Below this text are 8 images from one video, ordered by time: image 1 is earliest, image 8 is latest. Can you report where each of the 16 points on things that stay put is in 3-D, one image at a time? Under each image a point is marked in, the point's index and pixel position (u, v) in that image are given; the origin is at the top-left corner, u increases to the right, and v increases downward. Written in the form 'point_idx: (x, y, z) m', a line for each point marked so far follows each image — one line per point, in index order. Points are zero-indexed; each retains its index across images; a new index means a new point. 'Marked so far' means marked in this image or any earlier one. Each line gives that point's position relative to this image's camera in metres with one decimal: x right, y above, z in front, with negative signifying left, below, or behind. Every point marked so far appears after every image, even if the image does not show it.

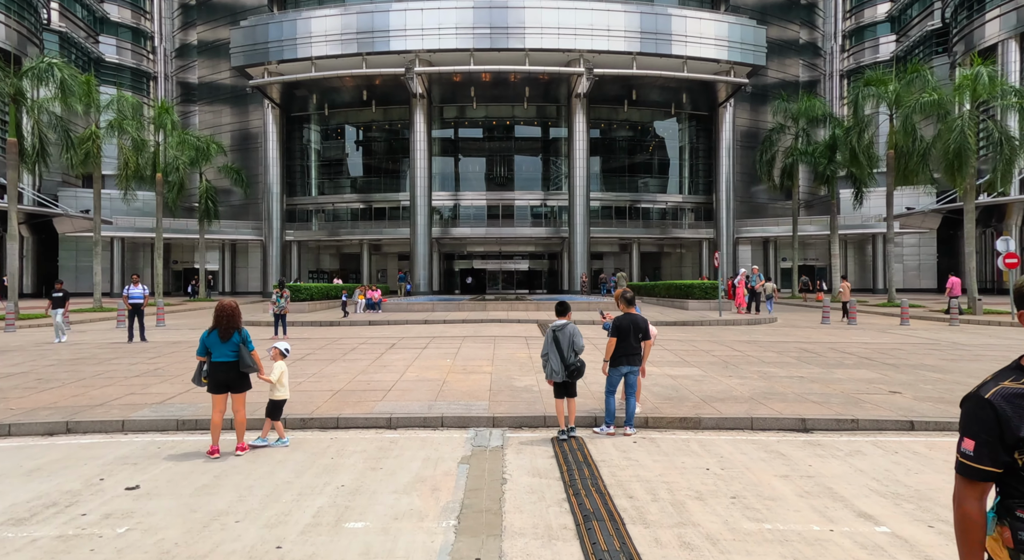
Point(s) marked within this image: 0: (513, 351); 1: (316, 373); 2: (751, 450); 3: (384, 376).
0: (+0.1, -1.4, +11.1) m
1: (-3.2, -1.5, +9.0) m
2: (+2.5, -1.8, +5.7) m
3: (-2.0, -1.5, +8.8) m
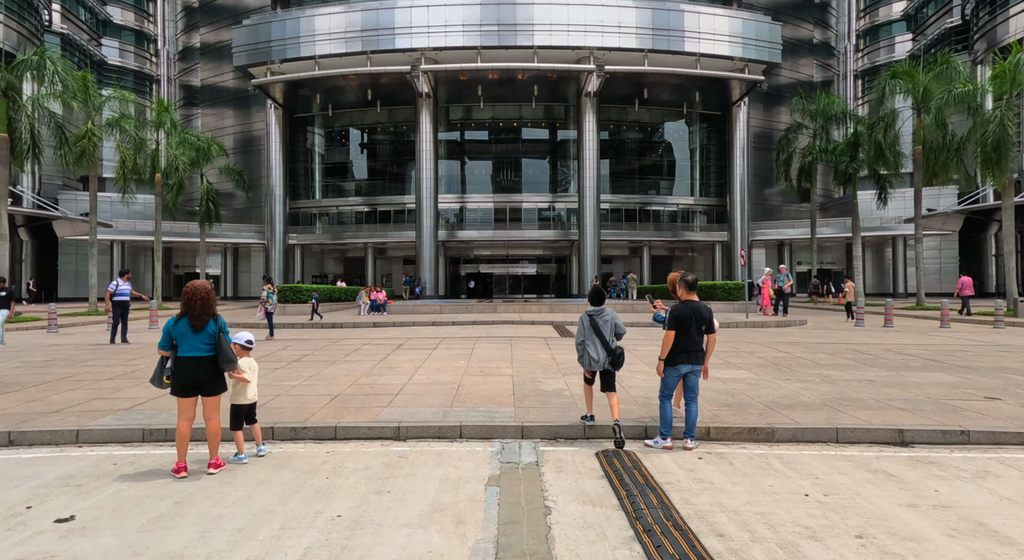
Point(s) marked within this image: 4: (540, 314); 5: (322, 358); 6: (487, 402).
0: (+0.4, -1.3, +9.9) m
1: (-2.9, -1.4, +7.9) m
2: (+2.8, -1.6, +4.6) m
3: (-1.7, -1.4, +7.7) m
4: (+1.0, -1.2, +19.5) m
5: (-3.2, -1.3, +9.4) m
6: (-0.3, -1.4, +6.5) m
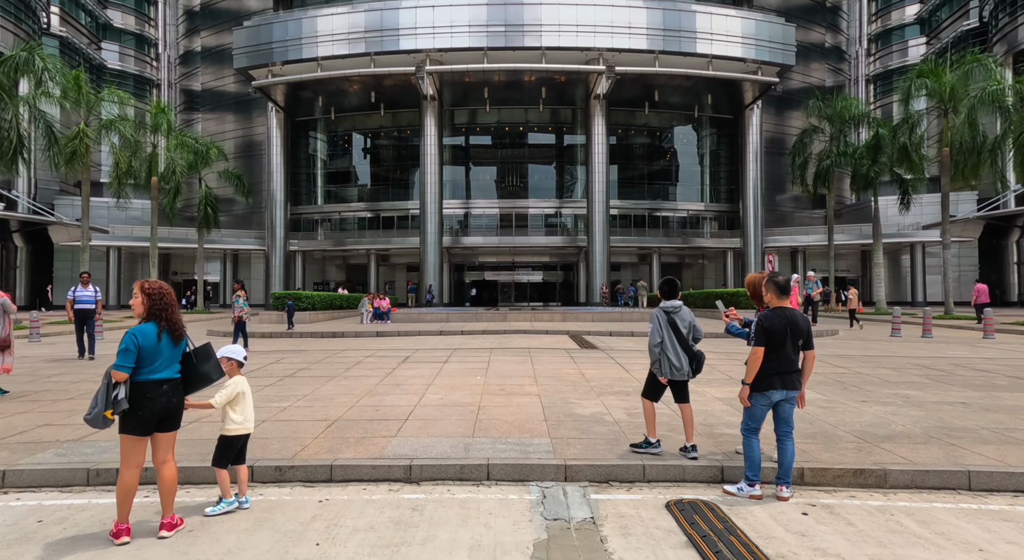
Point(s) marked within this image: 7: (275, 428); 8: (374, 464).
0: (+0.8, -1.4, +8.8) m
1: (-2.5, -1.4, +6.8) m
2: (+3.1, -1.6, +3.4) m
3: (-1.4, -1.4, +6.6) m
4: (+1.4, -1.5, +18.4) m
5: (-2.9, -1.4, +8.3) m
6: (0.0, -1.5, +5.3) m
7: (-2.3, -1.5, +5.4) m
8: (-1.1, -1.5, +4.4) m
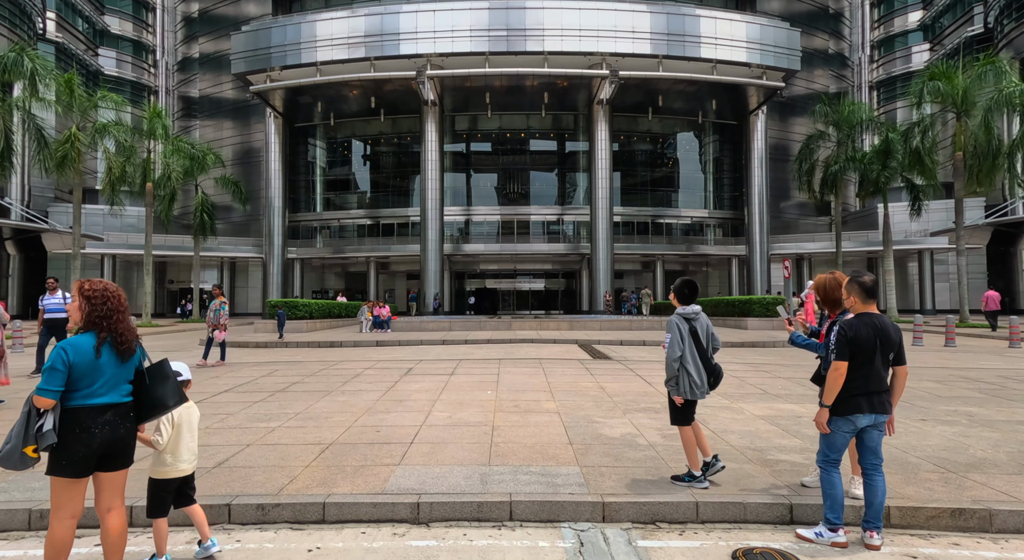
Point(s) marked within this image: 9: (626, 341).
0: (+0.9, -1.5, +8.1) m
1: (-2.4, -1.5, +6.1) m
2: (+3.3, -1.6, +2.7) m
3: (-1.2, -1.5, +5.9) m
4: (+1.5, -1.7, +17.7) m
5: (-2.7, -1.5, +7.6) m
6: (+0.2, -1.5, +4.6) m
7: (-2.2, -1.5, +4.7) m
8: (-0.9, -1.5, +3.7) m
9: (+3.3, -1.8, +15.8) m
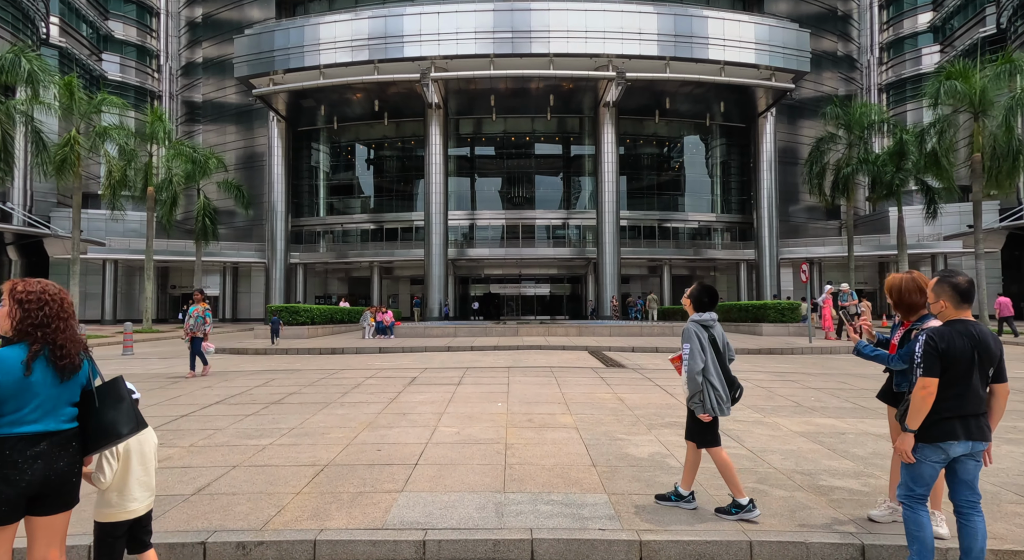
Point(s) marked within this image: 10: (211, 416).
0: (+1.1, -1.5, +7.6) m
1: (-2.2, -1.5, +5.6) m
2: (+3.4, -1.5, +2.2) m
3: (-1.0, -1.5, +5.3) m
4: (+1.8, -1.8, +17.1) m
5: (-2.6, -1.5, +7.1) m
6: (+0.4, -1.5, +4.1) m
7: (-2.0, -1.5, +4.2) m
8: (-0.8, -1.5, +3.2) m
9: (+3.5, -1.9, +15.2) m
10: (-3.3, -1.5, +6.0) m
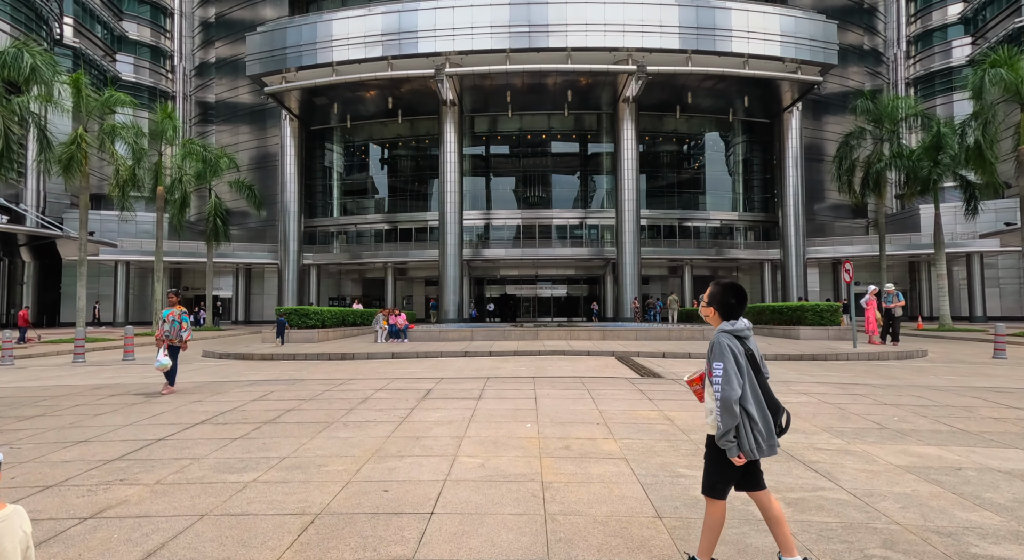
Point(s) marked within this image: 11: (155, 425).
0: (+1.4, -1.5, +6.6) m
1: (-1.9, -1.5, +4.7) m
2: (+3.6, -1.5, +1.1) m
3: (-0.7, -1.5, +4.4) m
4: (+2.3, -1.8, +16.1) m
5: (-2.2, -1.5, +6.1) m
6: (+0.6, -1.5, +3.1) m
7: (-1.8, -1.5, +3.3) m
8: (-0.6, -1.5, +2.3) m
9: (+4.0, -1.9, +14.1) m
10: (-3.0, -1.5, +5.1) m
11: (-3.7, -1.5, +5.7) m
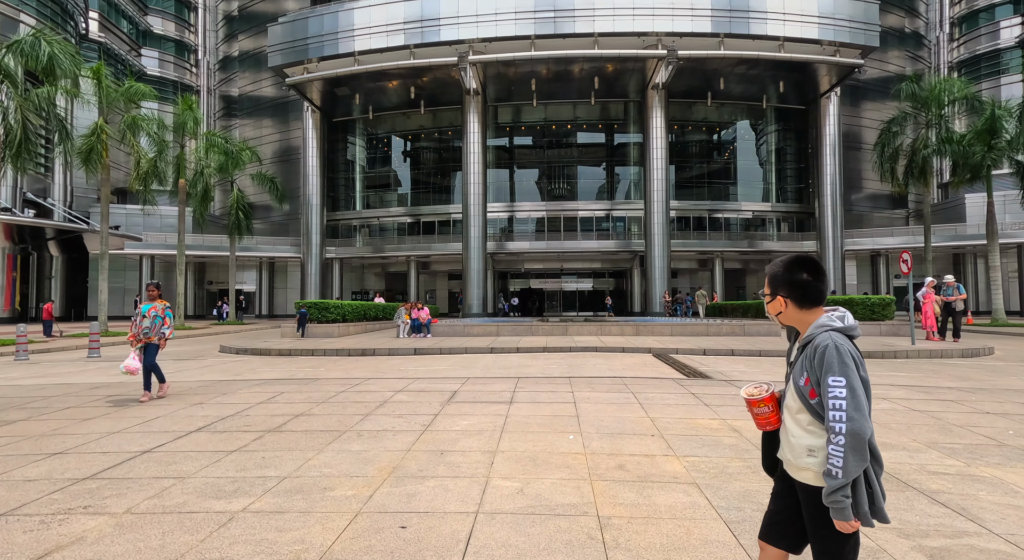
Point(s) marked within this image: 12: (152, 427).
0: (+1.8, -1.4, +5.7) m
1: (-1.6, -1.4, +3.9) m
2: (+3.8, -1.5, +0.1) m
3: (-0.4, -1.4, +3.6) m
4: (+3.1, -1.6, +15.2) m
5: (-1.9, -1.4, +5.4) m
6: (+0.9, -1.4, +2.3) m
7: (-1.5, -1.4, +2.5) m
8: (-0.4, -1.4, +1.5) m
9: (+4.7, -1.7, +13.1) m
10: (-2.7, -1.4, +4.4) m
11: (-3.3, -1.4, +5.0) m
12: (-3.4, -1.4, +5.2) m
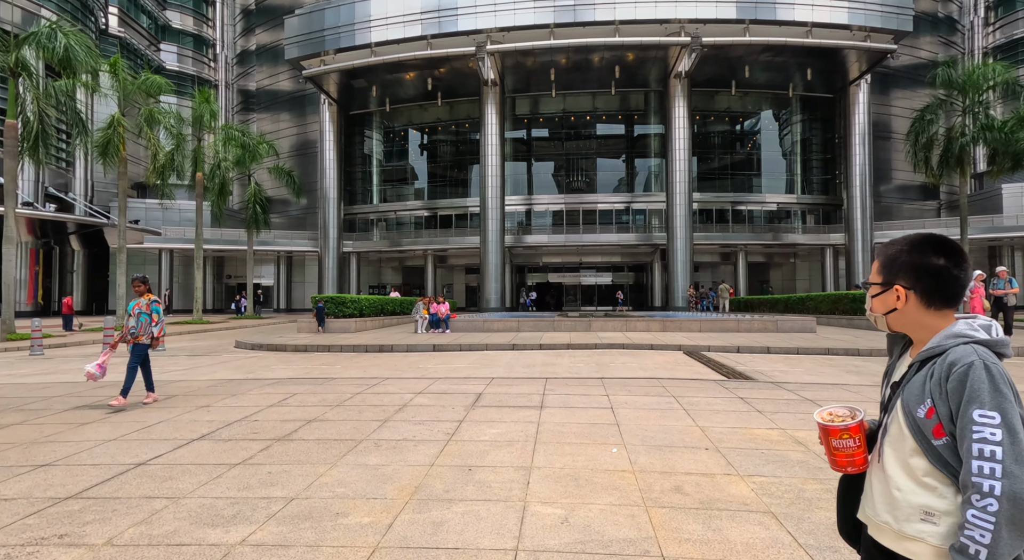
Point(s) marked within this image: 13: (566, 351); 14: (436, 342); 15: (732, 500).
0: (+2.1, -1.3, +5.1) m
1: (-1.4, -1.3, +3.4) m
2: (+3.9, -1.4, -0.5) m
3: (-0.2, -1.4, +3.1) m
4: (+3.7, -1.5, +14.5) m
5: (-1.6, -1.3, +4.9) m
6: (+1.1, -1.4, +1.7) m
7: (-1.3, -1.4, +2.0) m
8: (-0.2, -1.4, +0.9) m
9: (+5.2, -1.5, +12.5) m
10: (-2.4, -1.3, +4.0) m
11: (-3.1, -1.3, +4.6) m
12: (-3.1, -1.3, +4.8) m
13: (+1.2, -1.5, +11.5) m
14: (-1.8, -1.5, +13.2) m
15: (+1.4, -1.4, +3.4) m
